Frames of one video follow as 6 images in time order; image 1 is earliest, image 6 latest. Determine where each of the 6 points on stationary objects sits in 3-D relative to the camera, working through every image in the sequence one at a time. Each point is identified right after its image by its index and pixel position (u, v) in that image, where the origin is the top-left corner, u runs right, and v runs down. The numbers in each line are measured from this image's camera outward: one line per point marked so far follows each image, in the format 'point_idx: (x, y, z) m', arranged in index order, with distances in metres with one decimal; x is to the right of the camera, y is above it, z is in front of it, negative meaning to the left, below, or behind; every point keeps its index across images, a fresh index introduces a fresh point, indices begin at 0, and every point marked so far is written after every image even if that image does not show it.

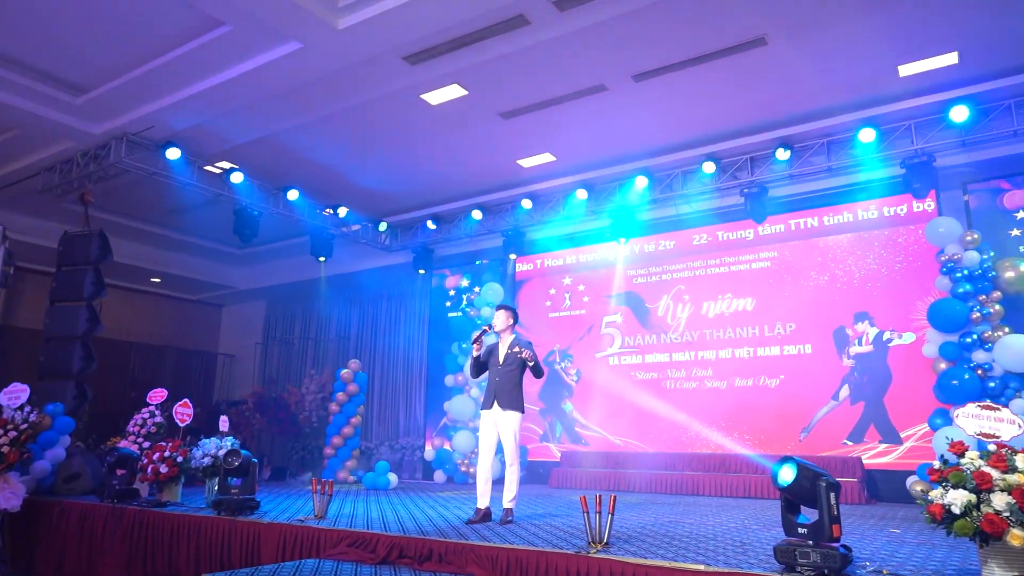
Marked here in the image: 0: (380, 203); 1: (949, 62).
0: (-1.8, +1.2, +9.2) m
1: (+3.7, +1.9, +5.8) m
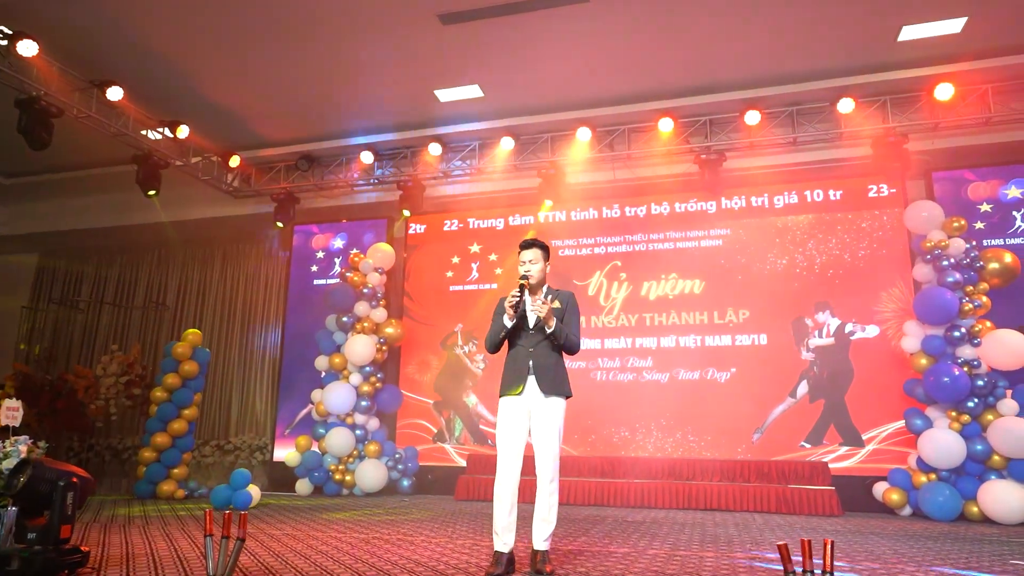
0: (-2.8, +1.7, +7.0) m
1: (+3.4, +2.0, +5.3) m
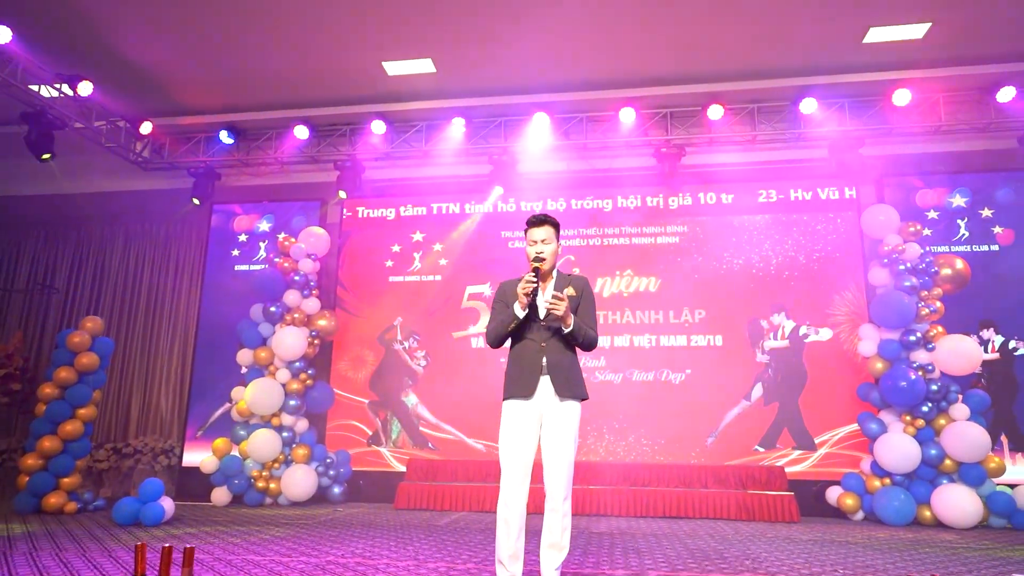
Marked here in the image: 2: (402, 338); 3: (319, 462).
0: (-3.3, +1.8, +6.2) m
1: (+3.2, +2.0, +5.4) m
2: (-1.0, -0.5, +6.4) m
3: (-1.7, -1.5, +5.8) m
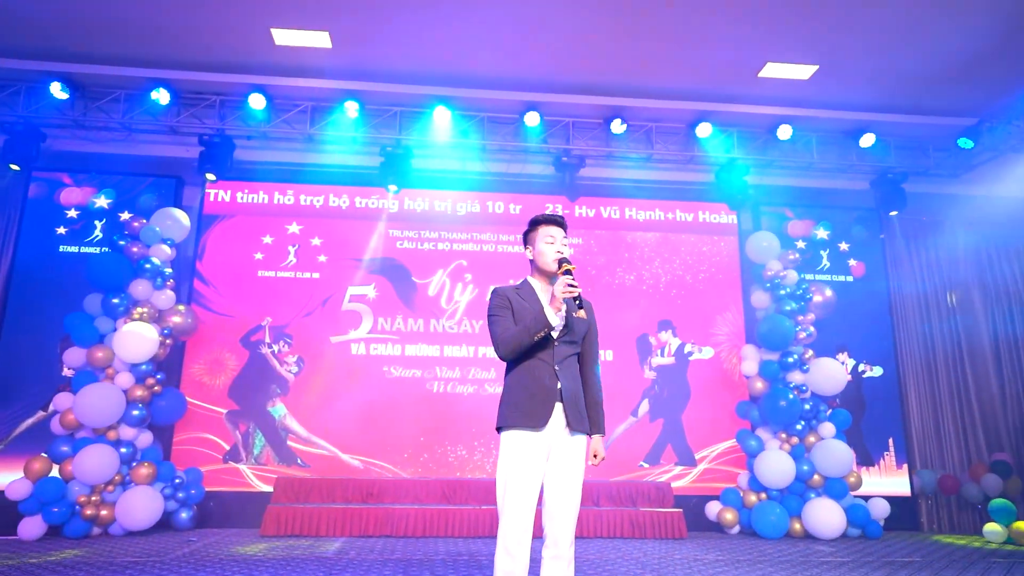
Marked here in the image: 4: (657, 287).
0: (-4.0, +2.0, +4.9) m
1: (+2.4, +1.8, +5.7) m
2: (-2.0, -0.4, +5.7) m
3: (-2.6, -1.4, +5.0) m
4: (+1.3, 0.0, +6.1) m
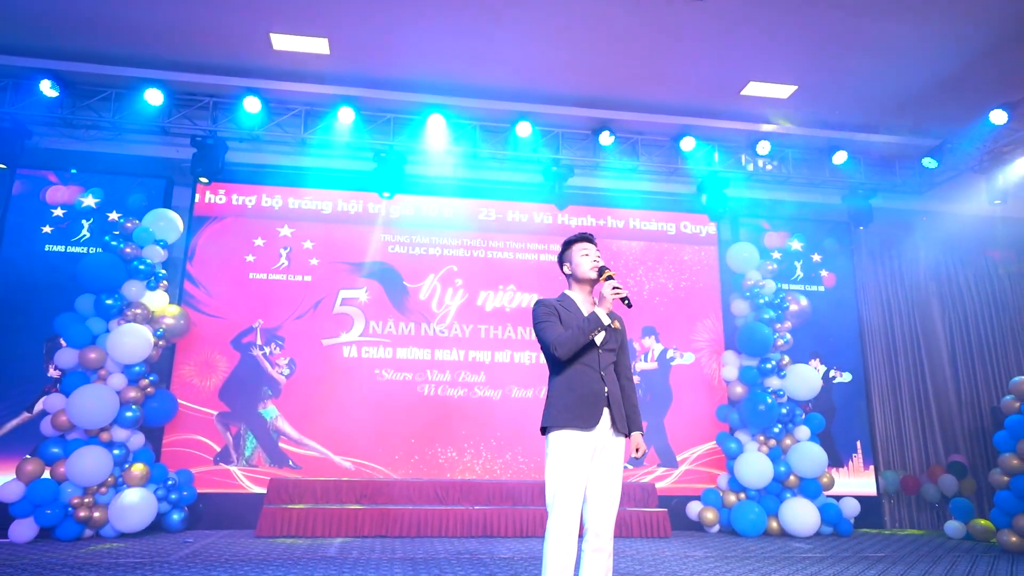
0: (-4.0, +2.0, +4.9) m
1: (+2.4, +1.7, +6.0) m
2: (-2.1, -0.5, +5.7) m
3: (-2.6, -1.4, +5.0) m
4: (+1.2, -0.1, +6.3) m
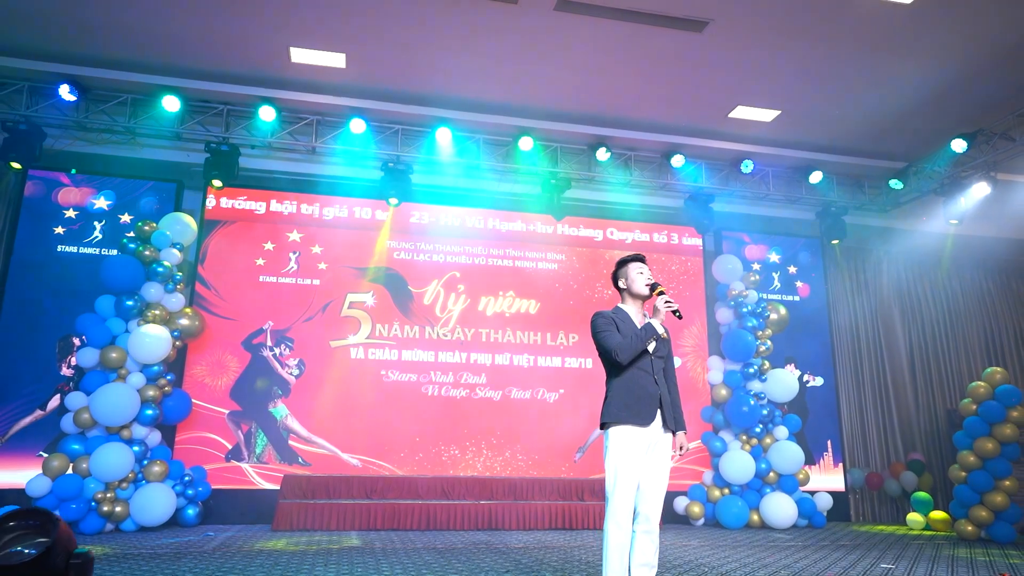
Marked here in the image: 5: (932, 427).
0: (-3.9, +2.0, +5.0) m
1: (+2.4, +1.6, +6.4) m
2: (-2.1, -0.5, +5.9) m
3: (-2.6, -1.5, +5.1) m
4: (+1.2, -0.1, +6.7) m
5: (+4.5, -1.5, +7.3) m
